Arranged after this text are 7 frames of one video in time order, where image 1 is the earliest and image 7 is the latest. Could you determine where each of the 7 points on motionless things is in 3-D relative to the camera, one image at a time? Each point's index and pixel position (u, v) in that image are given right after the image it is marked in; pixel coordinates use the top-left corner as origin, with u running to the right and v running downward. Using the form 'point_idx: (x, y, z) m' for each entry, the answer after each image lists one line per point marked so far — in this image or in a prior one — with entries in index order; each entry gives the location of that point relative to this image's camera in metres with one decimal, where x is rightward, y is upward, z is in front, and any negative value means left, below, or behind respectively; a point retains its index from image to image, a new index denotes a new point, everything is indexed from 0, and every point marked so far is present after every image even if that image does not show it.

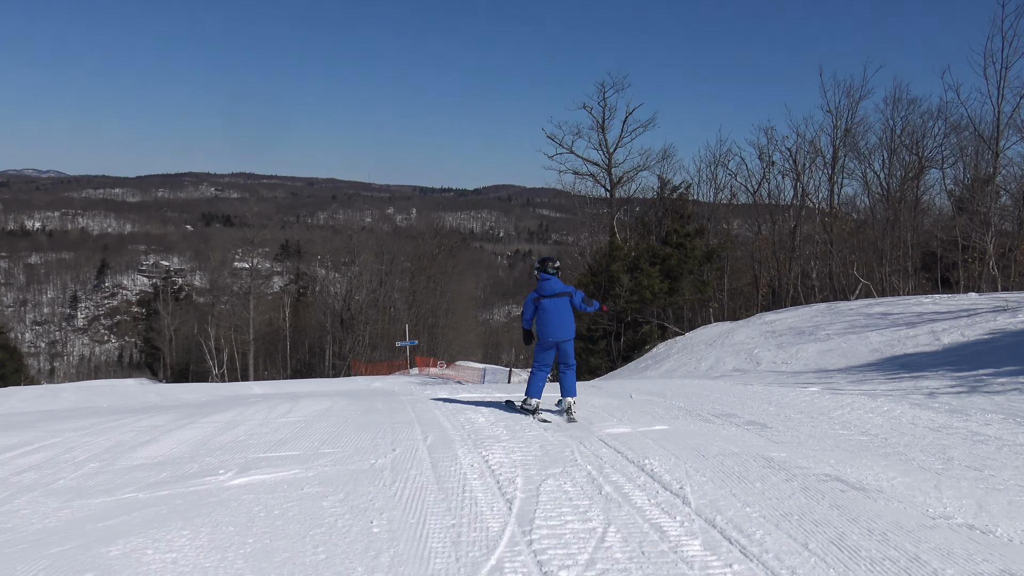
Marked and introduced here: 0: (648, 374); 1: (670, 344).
0: (+2.2, -1.4, +14.2) m
1: (+3.0, -1.1, +16.5) m
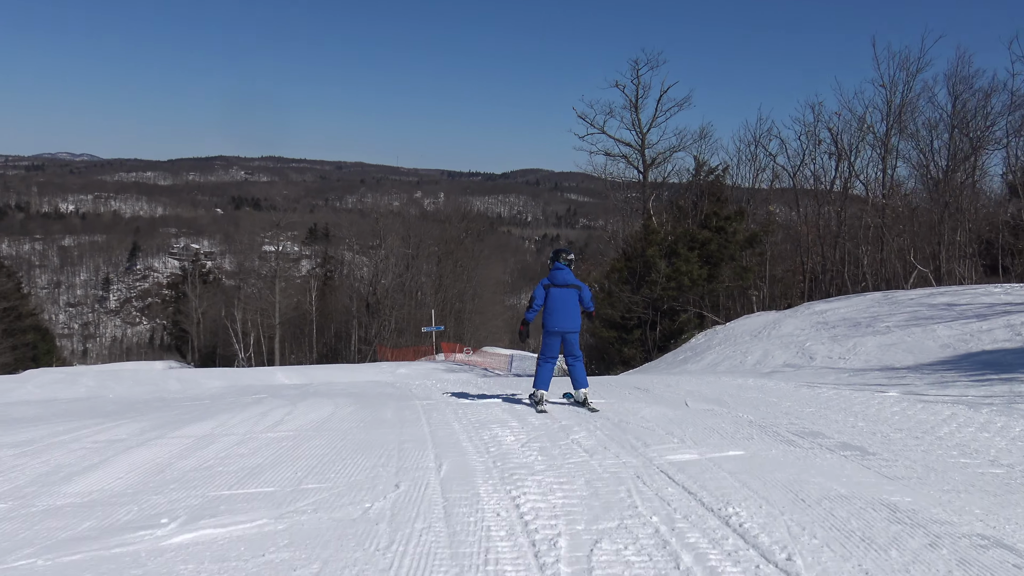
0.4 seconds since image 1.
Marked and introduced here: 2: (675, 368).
0: (+2.6, -1.2, +13.2) m
1: (+3.5, -0.8, +15.5) m
2: (+2.5, -1.3, +13.7) m
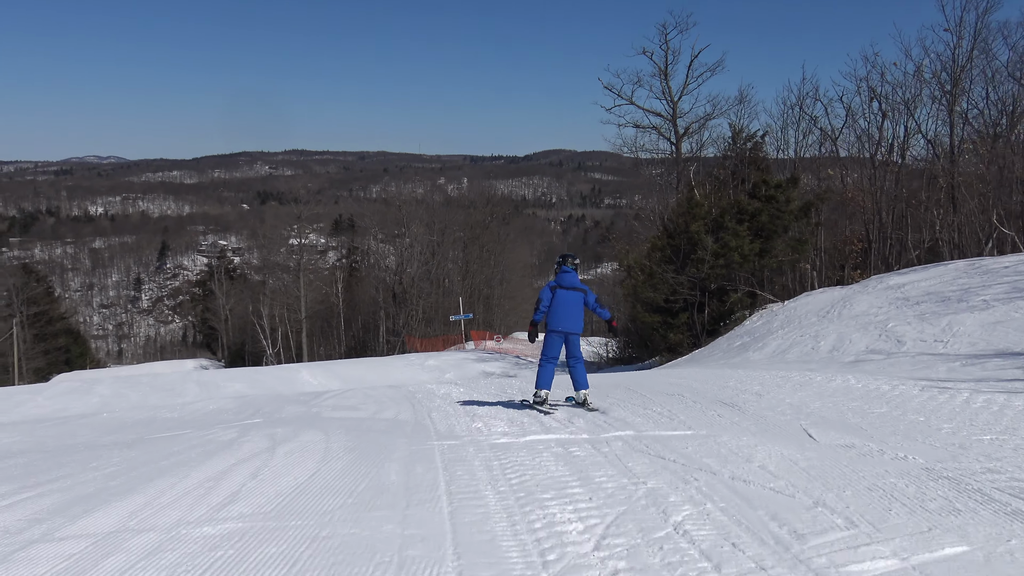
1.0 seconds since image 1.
0: (+3.1, -0.9, +11.6) m
1: (+4.1, -0.4, +13.9) m
2: (+3.0, -1.0, +12.1) m
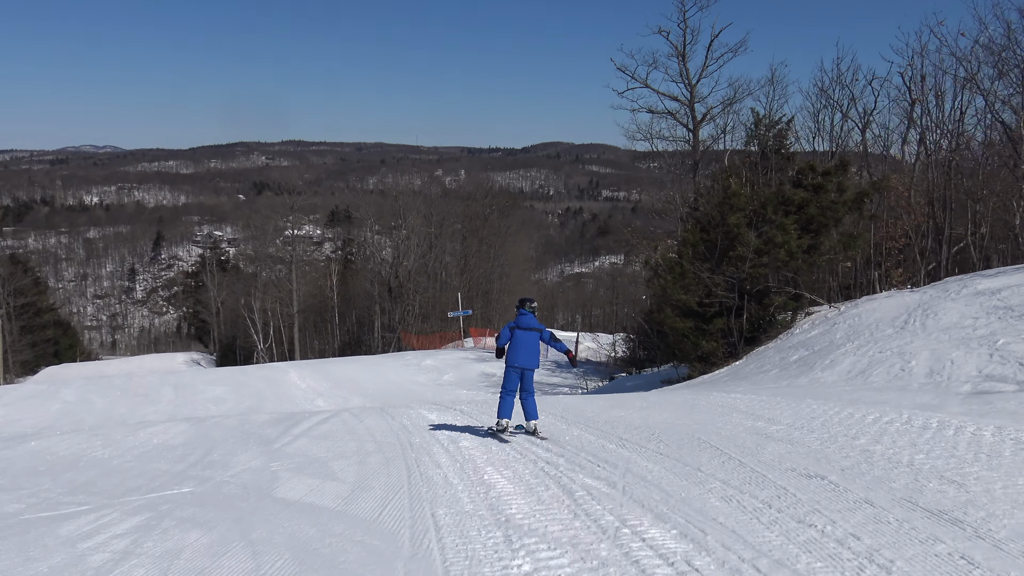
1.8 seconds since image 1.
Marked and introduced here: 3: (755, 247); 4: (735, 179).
0: (+3.3, -1.0, +9.6) m
1: (+4.2, -0.5, +11.8) m
2: (+3.2, -1.0, +10.1) m
3: (+4.6, +0.8, +17.0) m
4: (+4.6, +2.2, +18.4) m
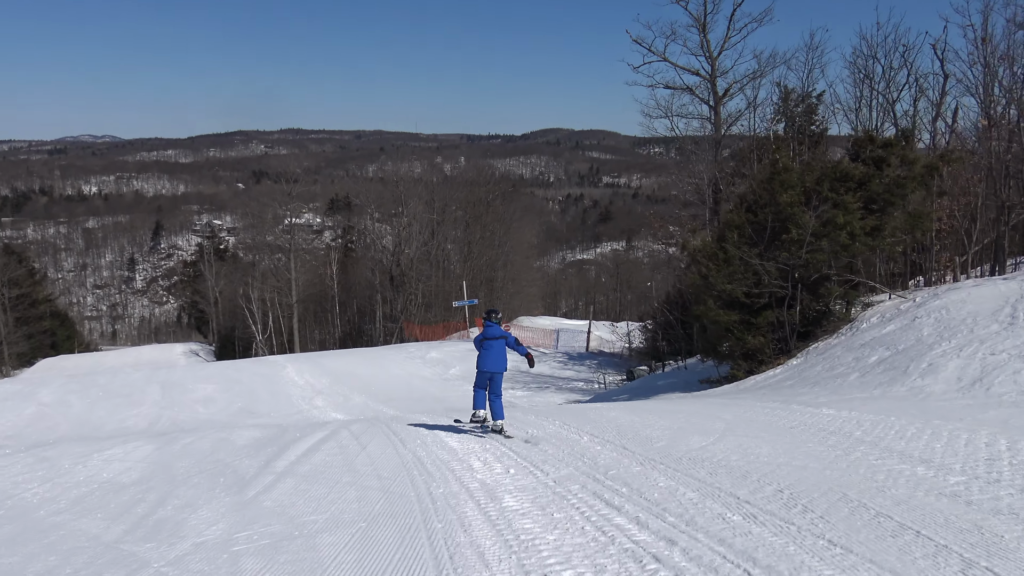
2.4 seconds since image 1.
0: (+3.6, -0.9, +7.9) m
1: (+4.5, -0.3, +10.1) m
2: (+3.5, -0.9, +8.4) m
3: (+4.9, +1.0, +15.3) m
4: (+4.9, +2.5, +16.7) m
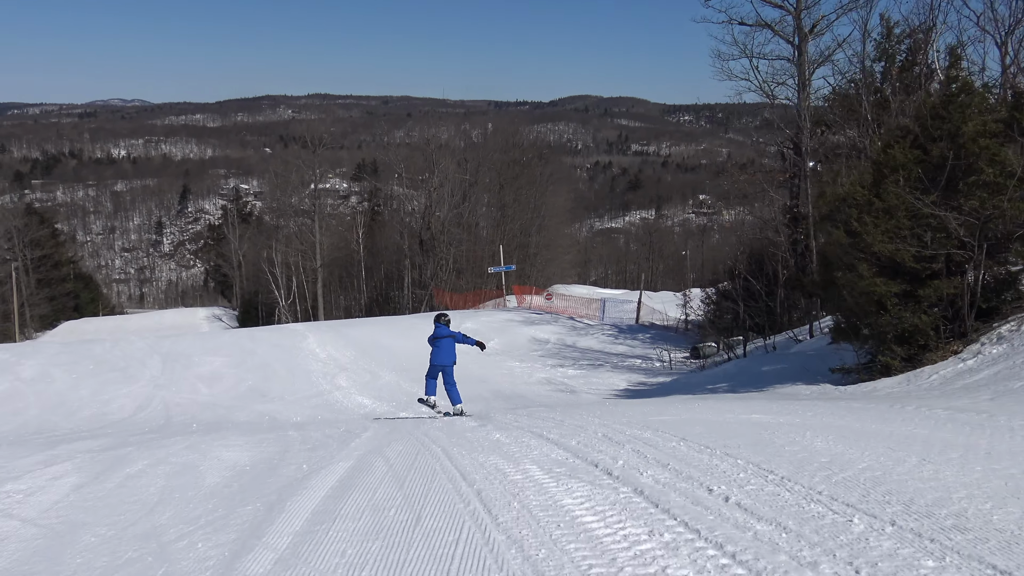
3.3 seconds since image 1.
0: (+4.4, -0.6, +4.8) m
1: (+5.4, 0.0, +7.0) m
2: (+4.3, -0.6, +5.3) m
3: (+5.8, +1.5, +12.1) m
4: (+6.0, +3.0, +13.4) m
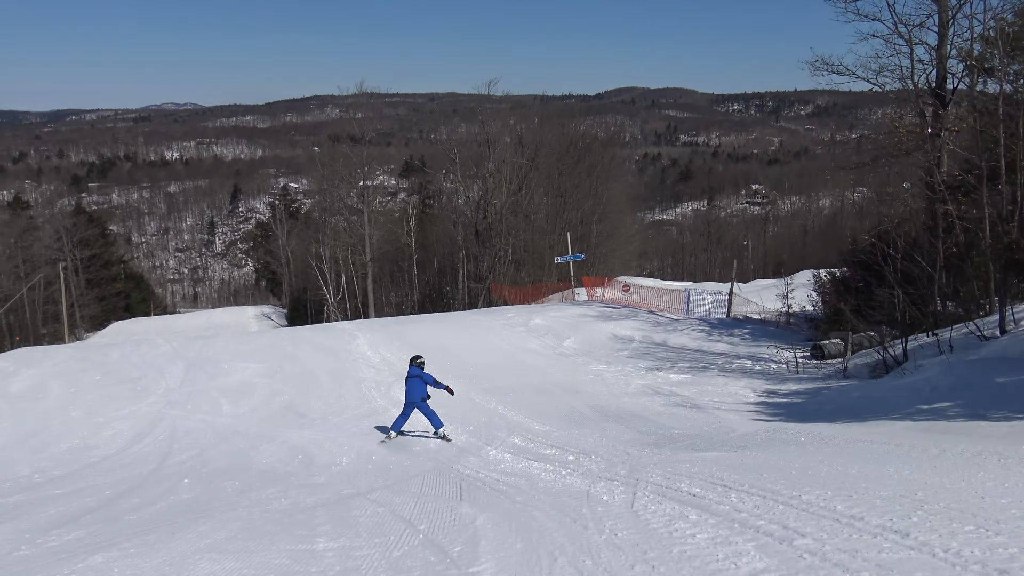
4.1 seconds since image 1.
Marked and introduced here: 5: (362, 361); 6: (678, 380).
0: (+5.2, -0.4, +1.1) m
1: (+6.3, +0.2, +3.2) m
2: (+5.1, -0.4, +1.6) m
3: (+7.0, +1.8, +8.2) m
4: (+7.2, +3.3, +9.5) m
5: (-3.0, -1.5, +17.5) m
6: (+3.1, -1.7, +16.2) m
